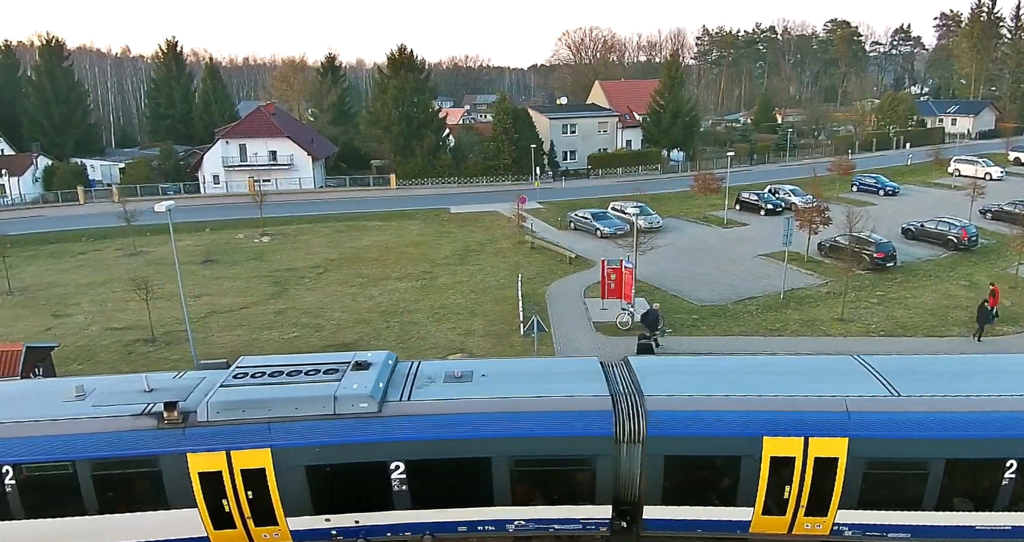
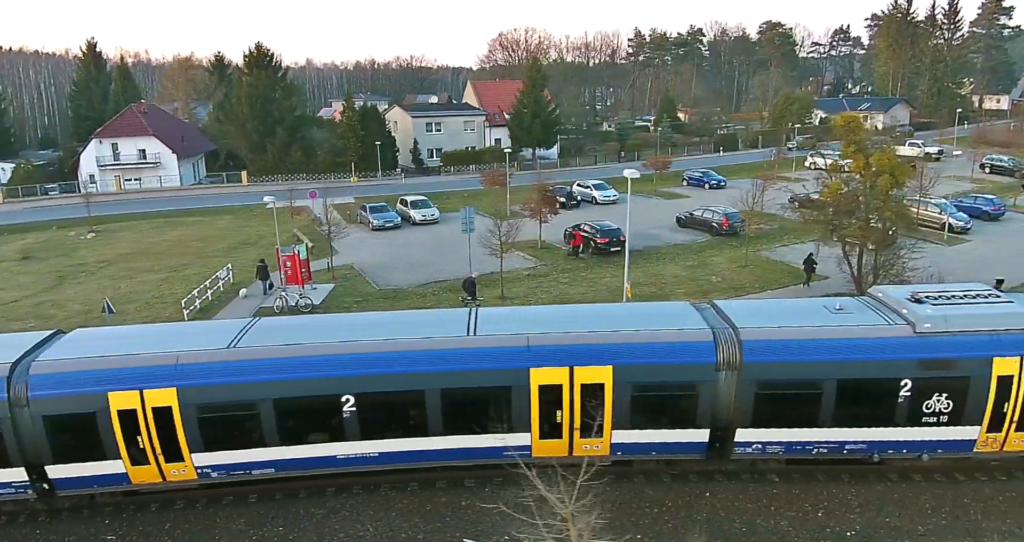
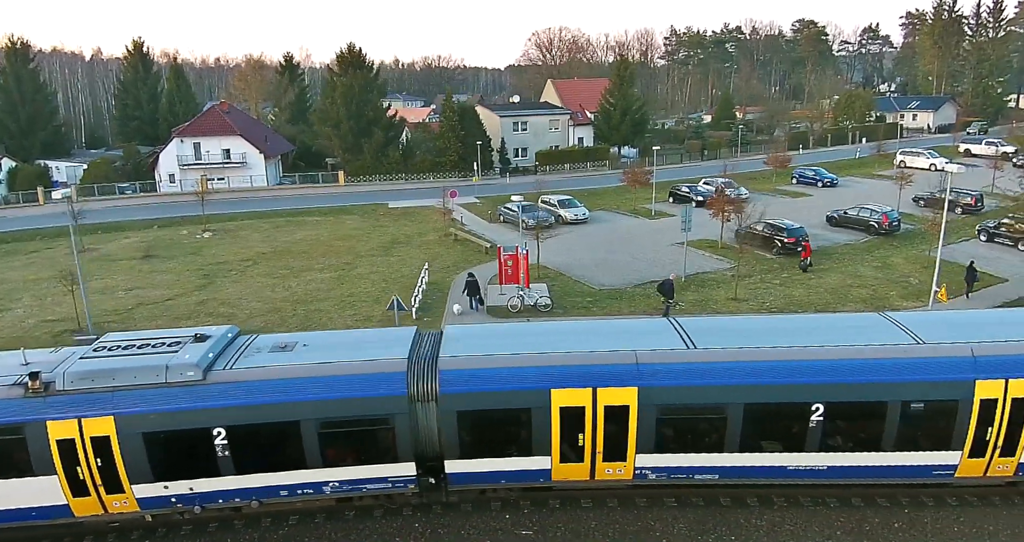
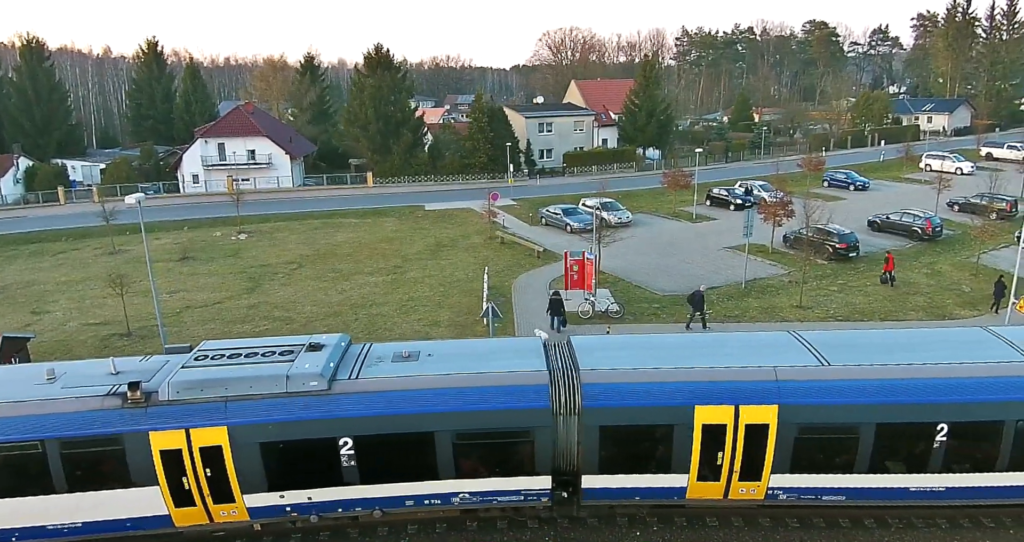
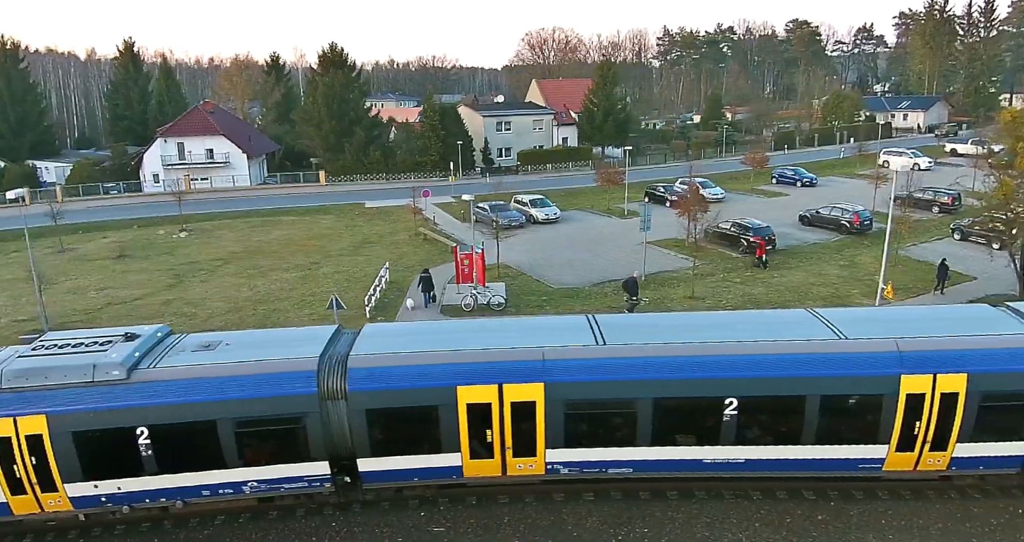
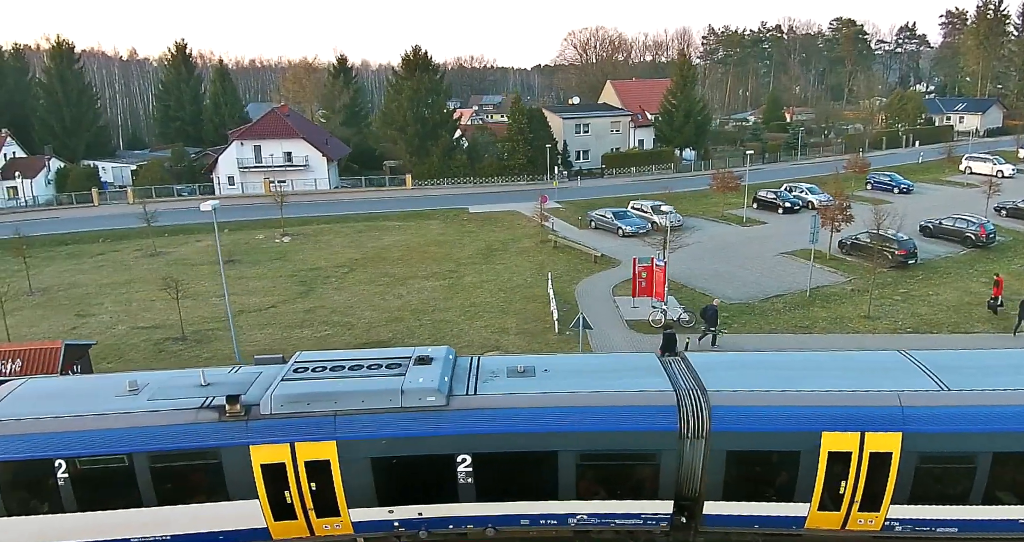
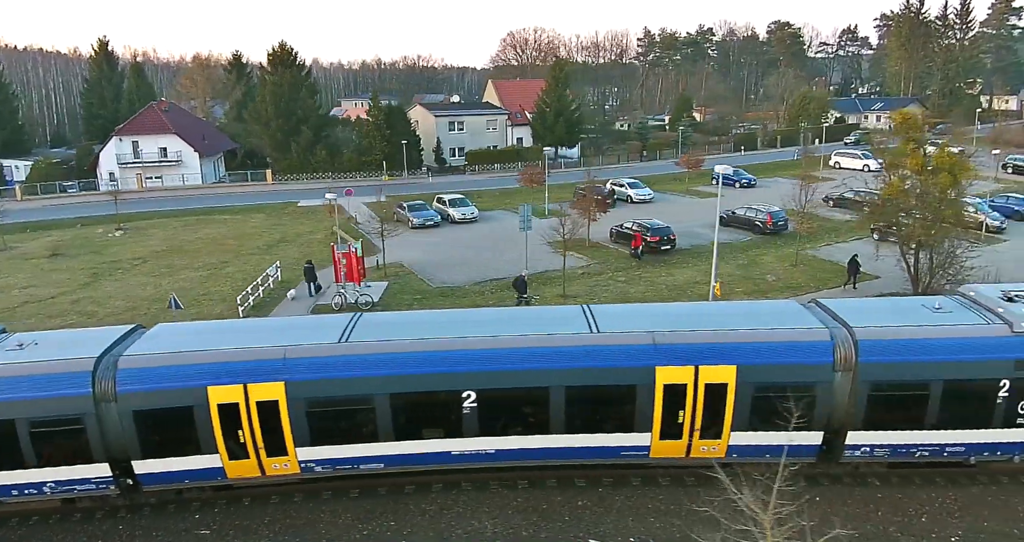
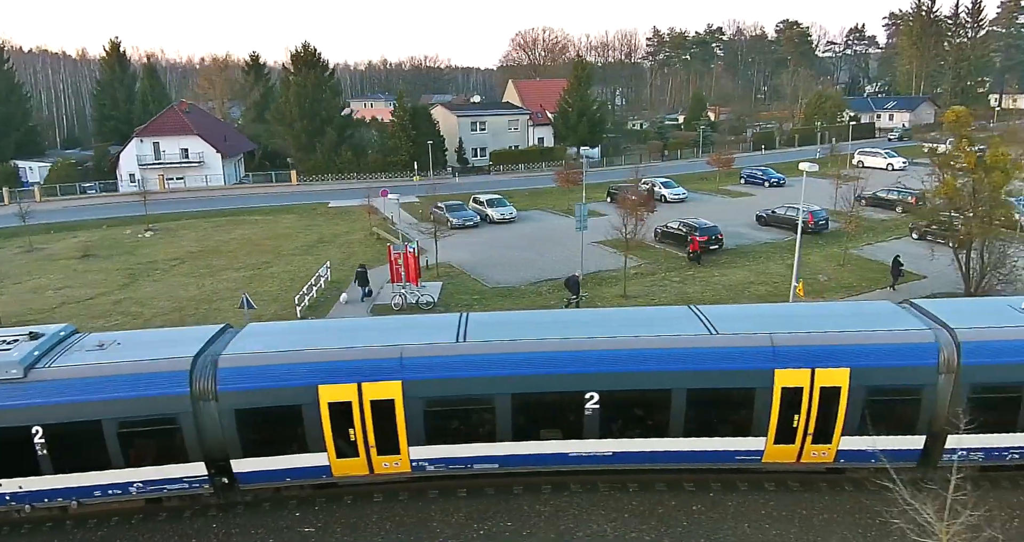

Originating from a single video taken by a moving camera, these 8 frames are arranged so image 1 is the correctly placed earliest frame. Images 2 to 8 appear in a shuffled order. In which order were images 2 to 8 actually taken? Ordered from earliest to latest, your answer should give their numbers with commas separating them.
6, 4, 3, 5, 8, 7, 2
